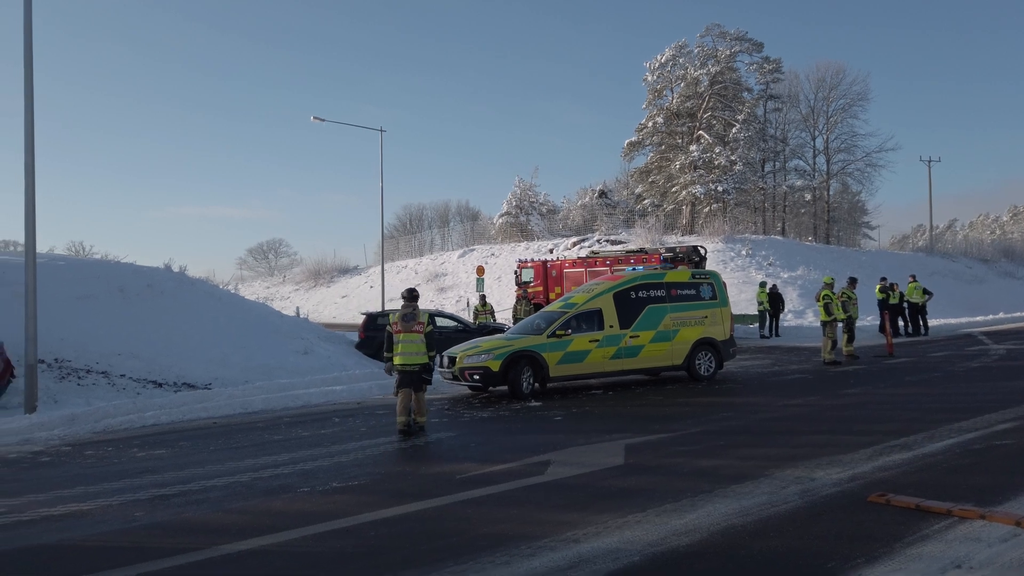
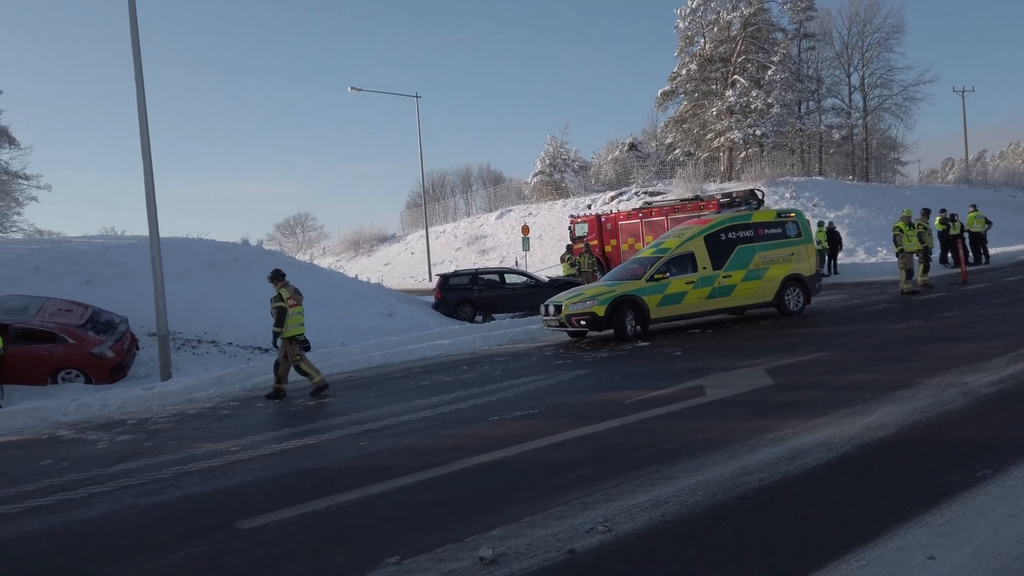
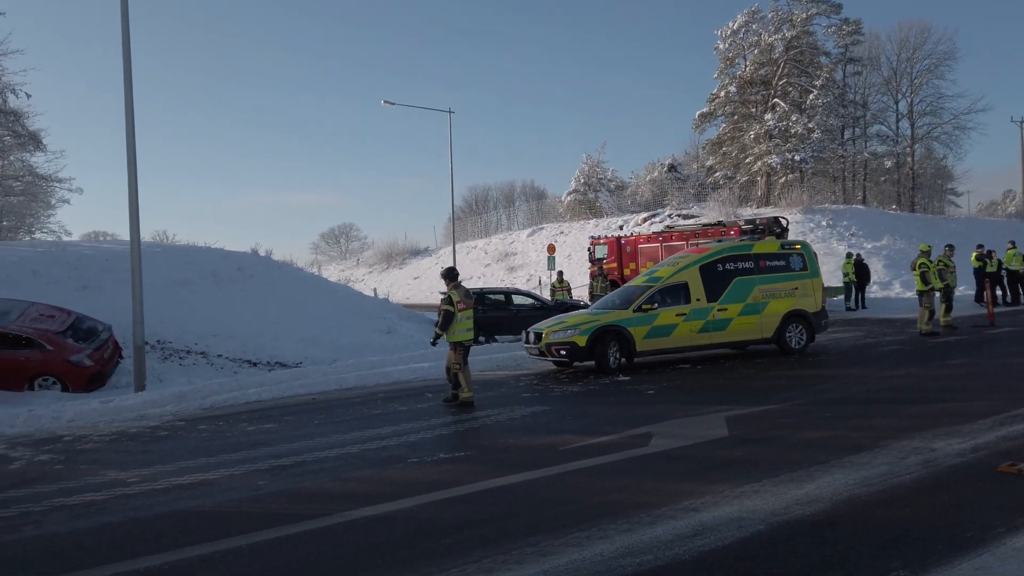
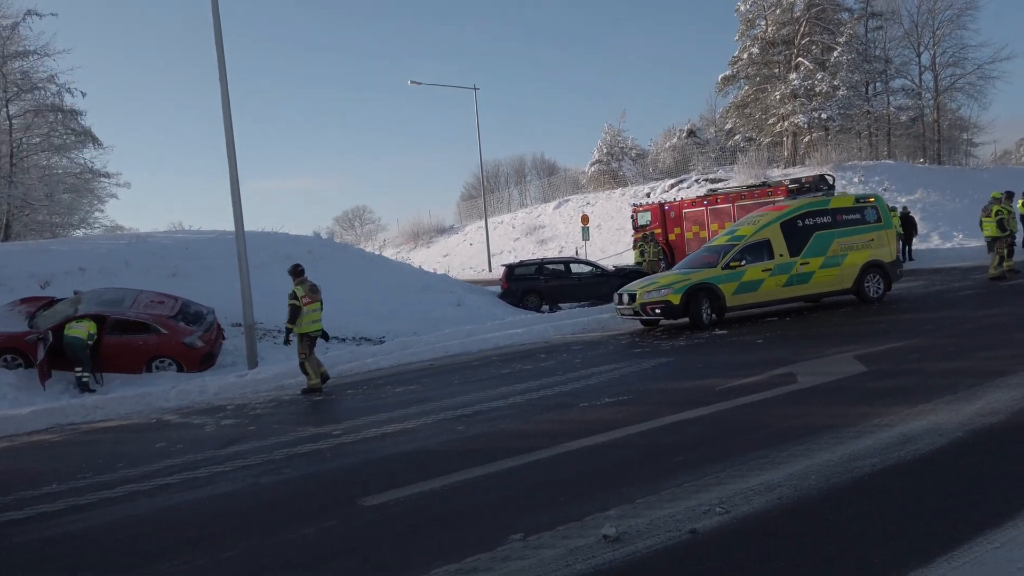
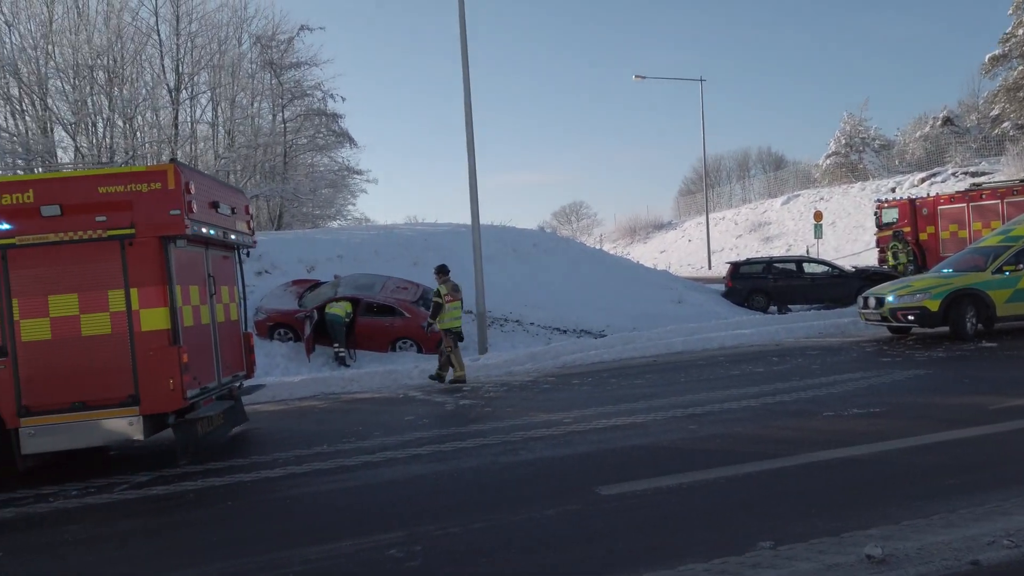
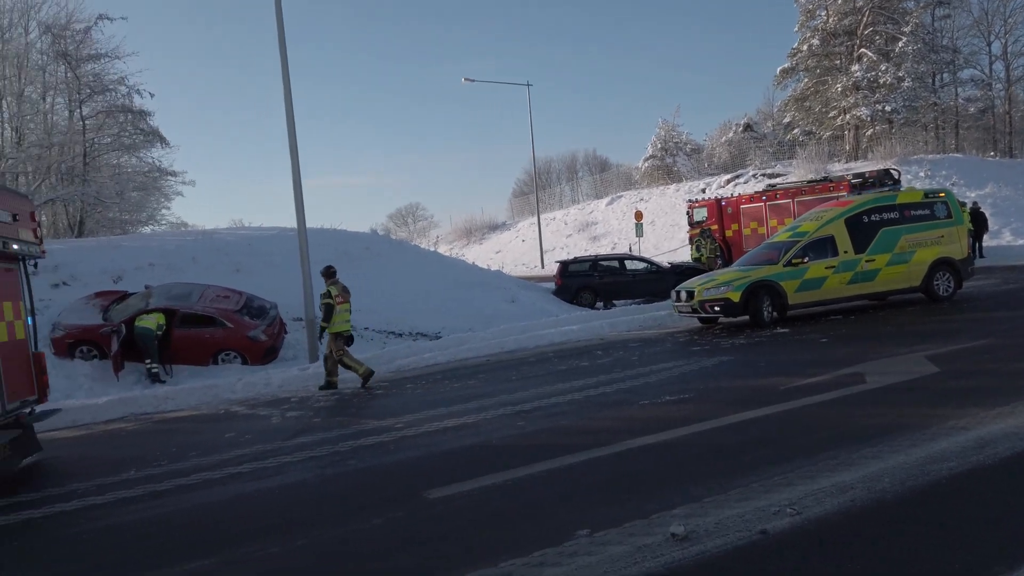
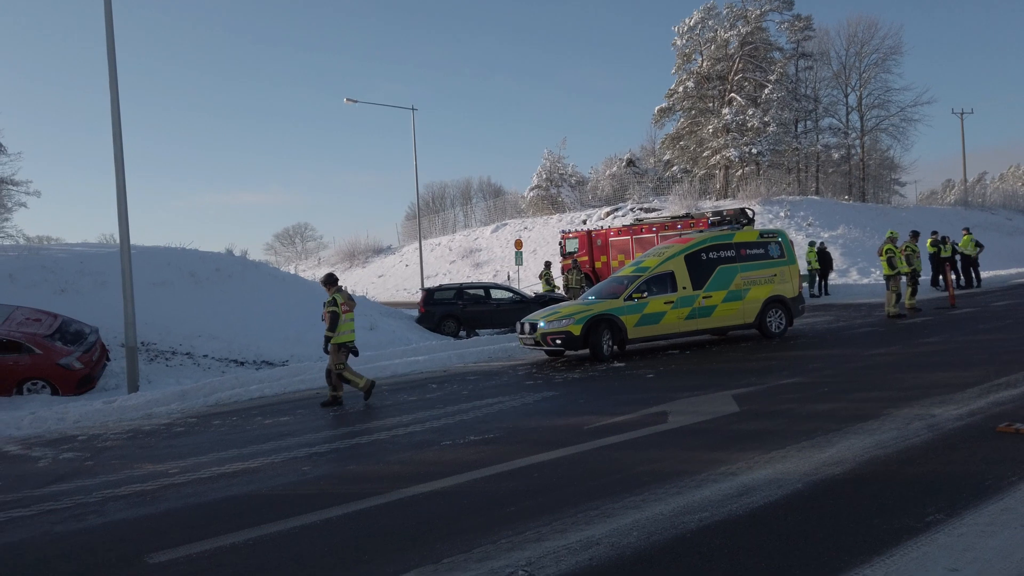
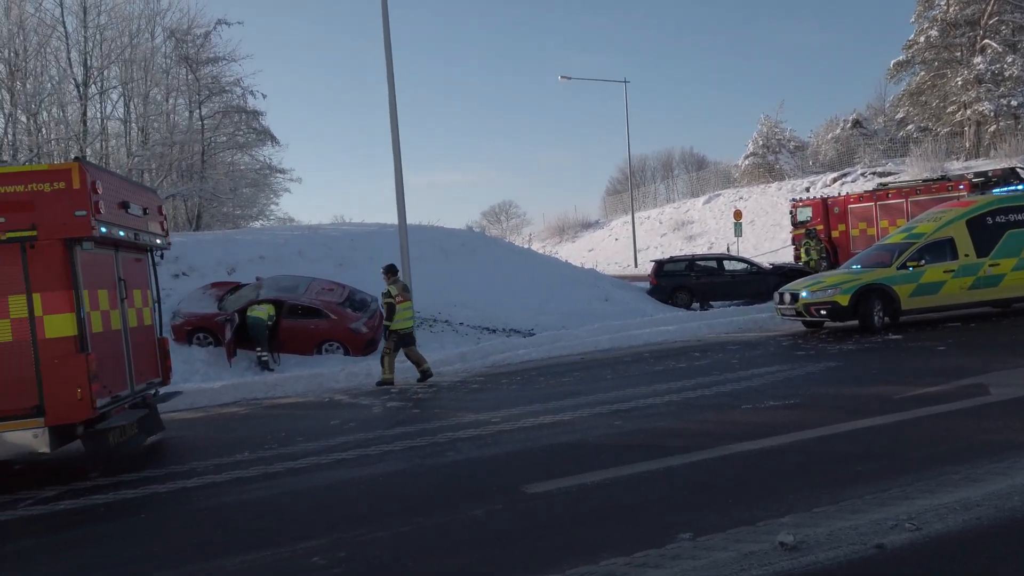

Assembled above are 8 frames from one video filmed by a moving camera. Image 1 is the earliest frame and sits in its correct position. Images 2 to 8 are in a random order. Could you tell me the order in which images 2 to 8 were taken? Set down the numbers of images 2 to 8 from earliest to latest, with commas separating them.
3, 7, 2, 4, 6, 8, 5
